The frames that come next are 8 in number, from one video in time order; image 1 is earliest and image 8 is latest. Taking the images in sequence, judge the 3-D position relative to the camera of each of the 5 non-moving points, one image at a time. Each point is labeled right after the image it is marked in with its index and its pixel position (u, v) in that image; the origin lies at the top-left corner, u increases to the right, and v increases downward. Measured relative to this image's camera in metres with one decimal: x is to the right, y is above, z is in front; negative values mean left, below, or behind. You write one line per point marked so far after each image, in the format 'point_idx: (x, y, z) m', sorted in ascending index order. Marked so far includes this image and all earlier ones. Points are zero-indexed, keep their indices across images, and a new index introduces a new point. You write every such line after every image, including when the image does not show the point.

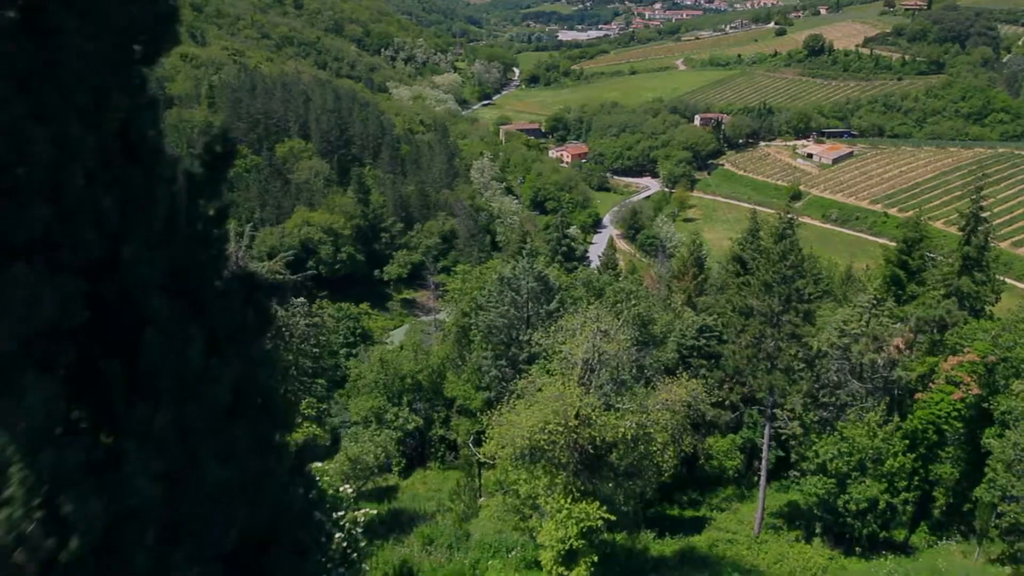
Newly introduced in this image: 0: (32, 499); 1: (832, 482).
0: (-1.8, -0.8, +3.0) m
1: (+8.2, -4.9, +19.9) m
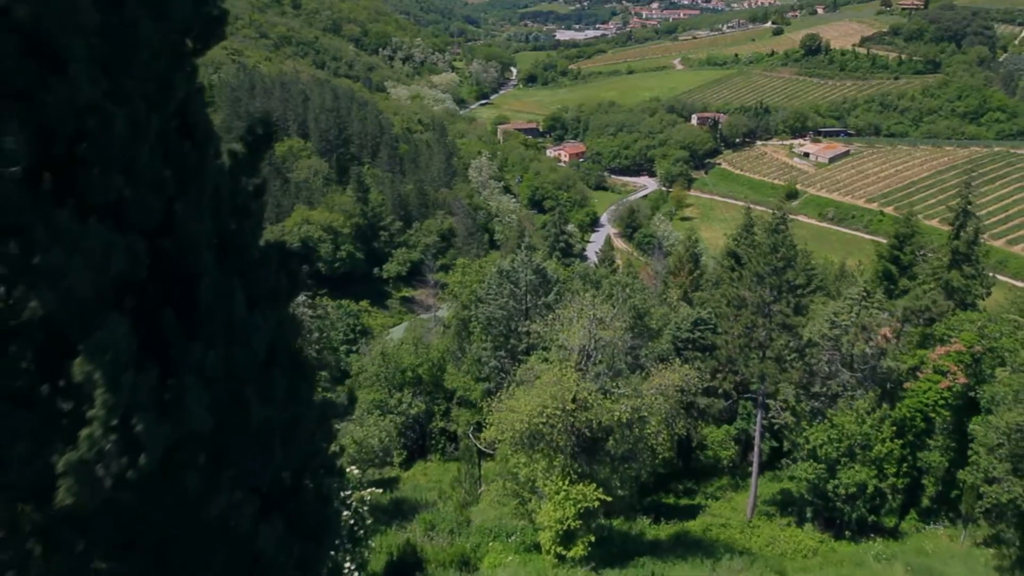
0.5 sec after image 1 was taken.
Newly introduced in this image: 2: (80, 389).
0: (-1.8, -0.6, +3.6) m
1: (+8.2, -4.7, +20.5) m
2: (-2.0, -0.5, +3.7) m
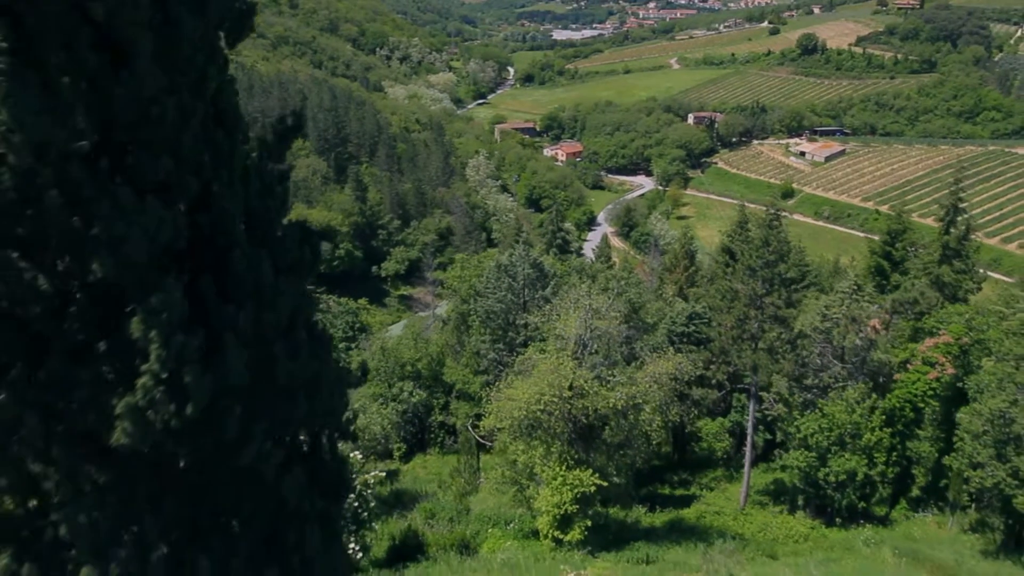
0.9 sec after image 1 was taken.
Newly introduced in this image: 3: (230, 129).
0: (-1.8, -0.4, +4.0) m
1: (+8.1, -4.5, +21.0) m
2: (-2.0, -0.3, +4.2) m
3: (-1.6, +0.9, +4.6) m
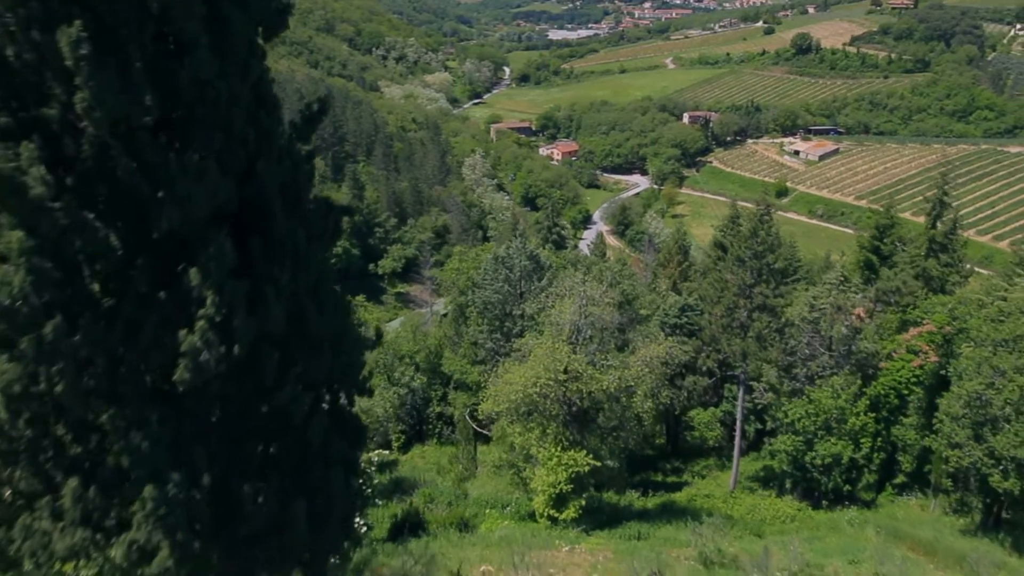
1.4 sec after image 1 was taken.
0: (-1.8, -0.2, +4.7) m
1: (+8.0, -4.2, +21.7) m
2: (-2.0, -0.1, +4.9) m
3: (-1.6, +1.2, +5.2) m
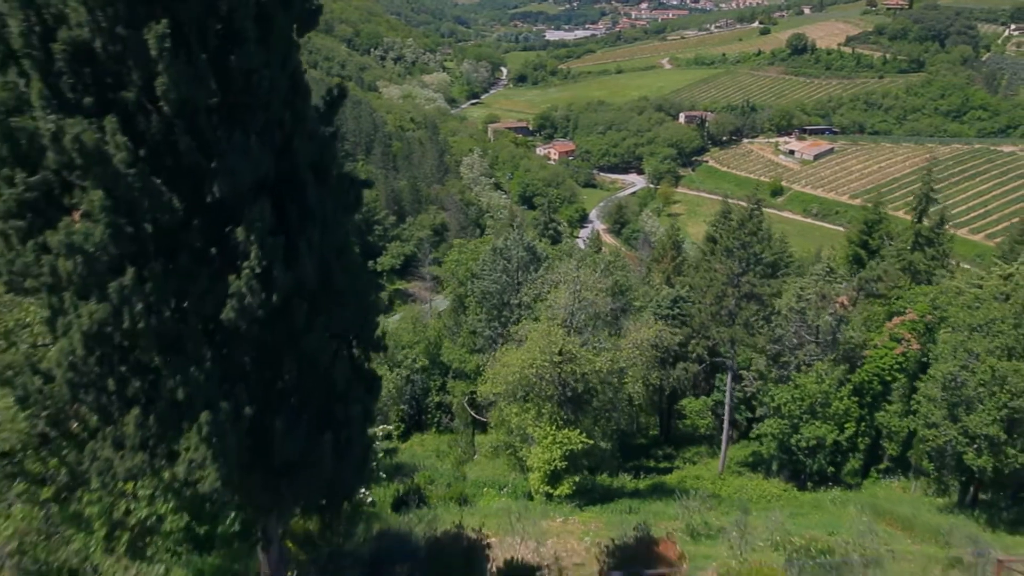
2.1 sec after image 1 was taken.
0: (-1.8, +0.2, +5.6) m
1: (+8.0, -3.9, +22.6) m
2: (-2.0, +0.2, +5.7) m
3: (-1.6, +1.5, +6.1) m
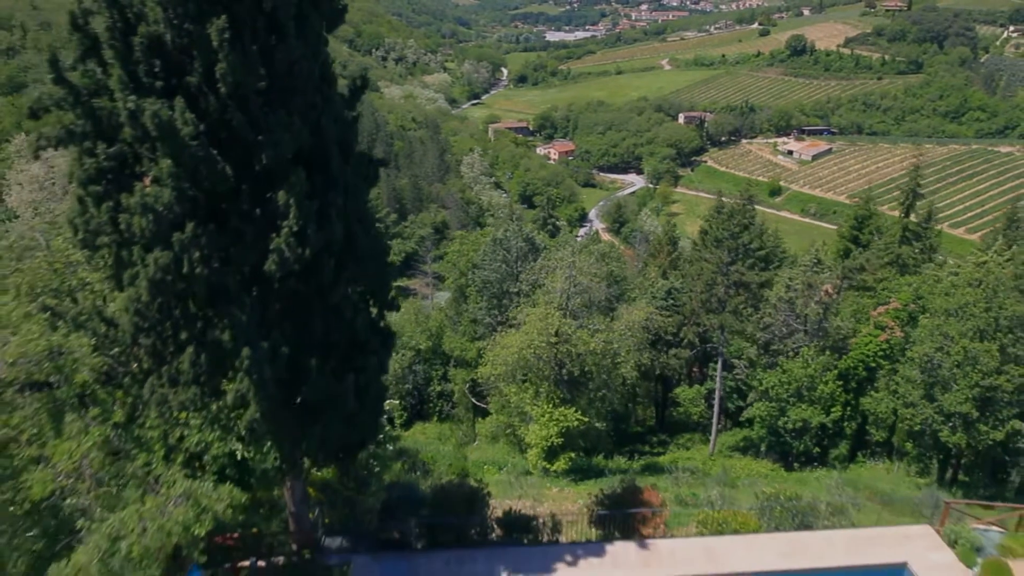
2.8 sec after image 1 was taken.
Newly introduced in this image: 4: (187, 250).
0: (-1.8, +0.5, +6.6) m
1: (+7.9, -3.6, +23.6) m
2: (-2.1, +0.6, +6.7) m
3: (-1.6, +1.8, +7.1) m
4: (-2.6, +0.3, +6.3) m
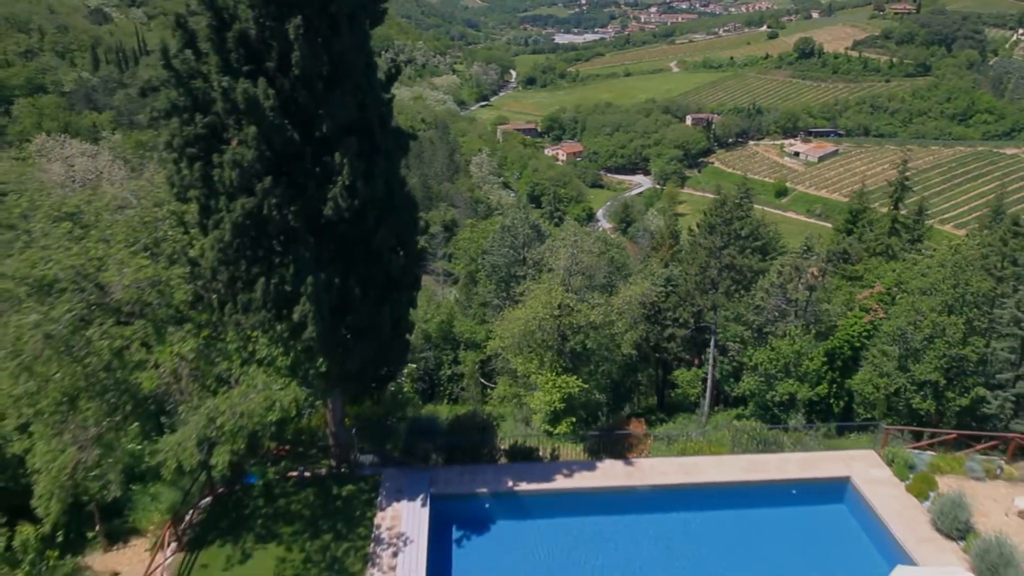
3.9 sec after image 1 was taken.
0: (-1.8, +1.2, +8.4) m
1: (+8.2, -3.0, +25.3) m
2: (-2.0, +1.2, +8.5) m
3: (-1.6, +2.5, +8.9) m
4: (-2.6, +0.9, +8.1) m
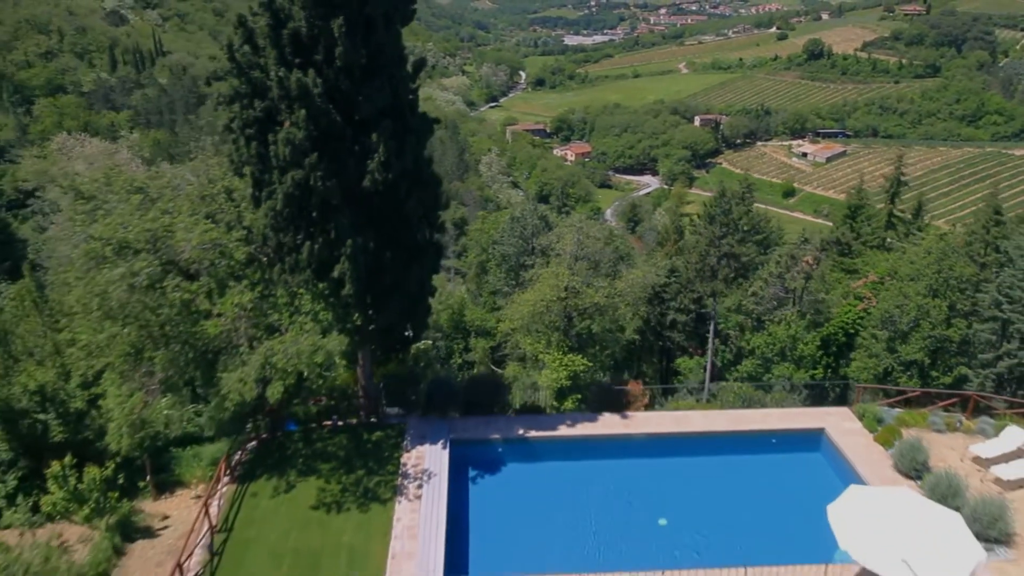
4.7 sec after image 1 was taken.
0: (-1.7, +1.6, +9.7) m
1: (+8.5, -2.6, +26.5) m
2: (-1.9, +1.7, +9.9) m
3: (-1.4, +2.9, +10.3) m
4: (-2.4, +1.4, +9.5) m
